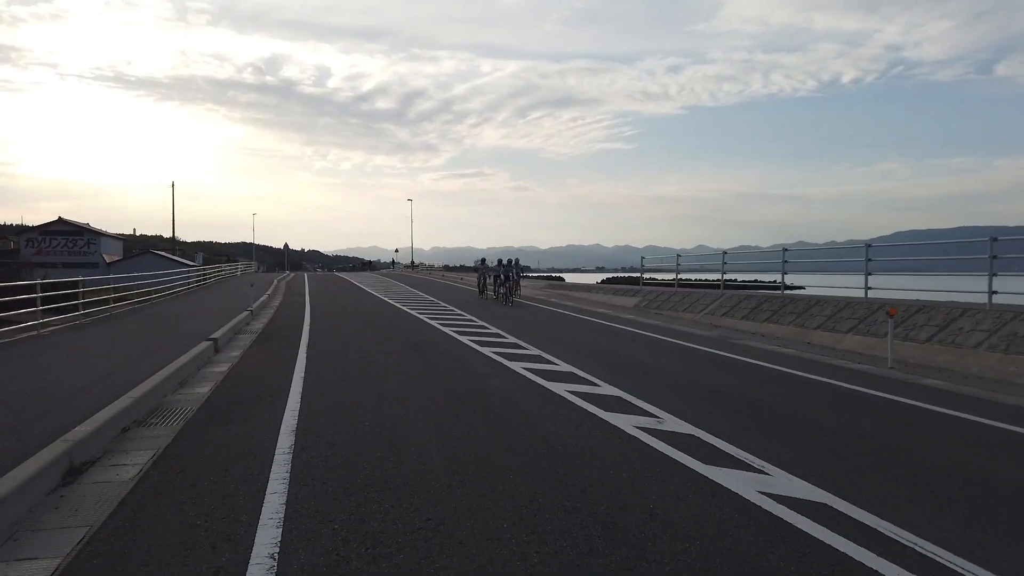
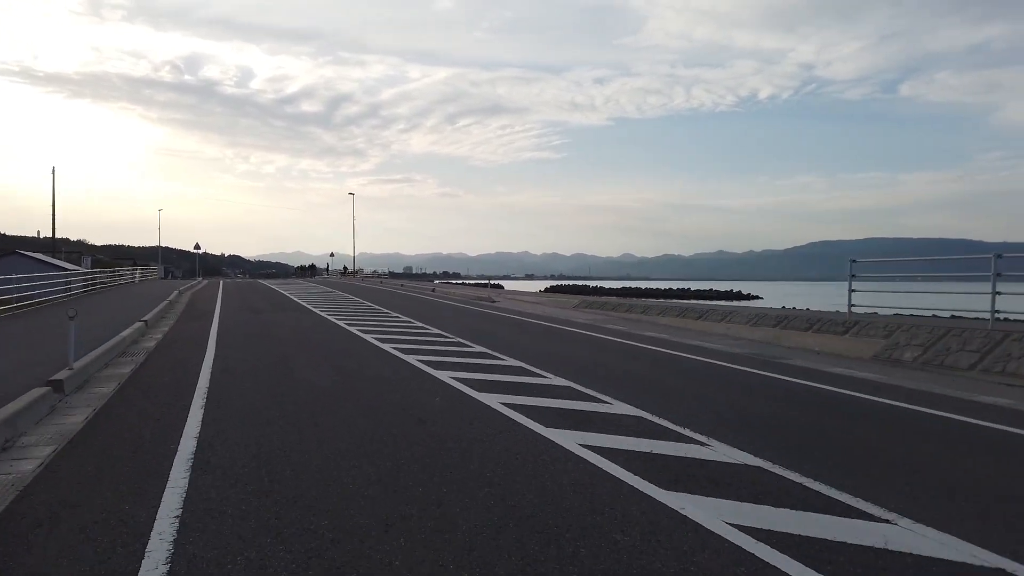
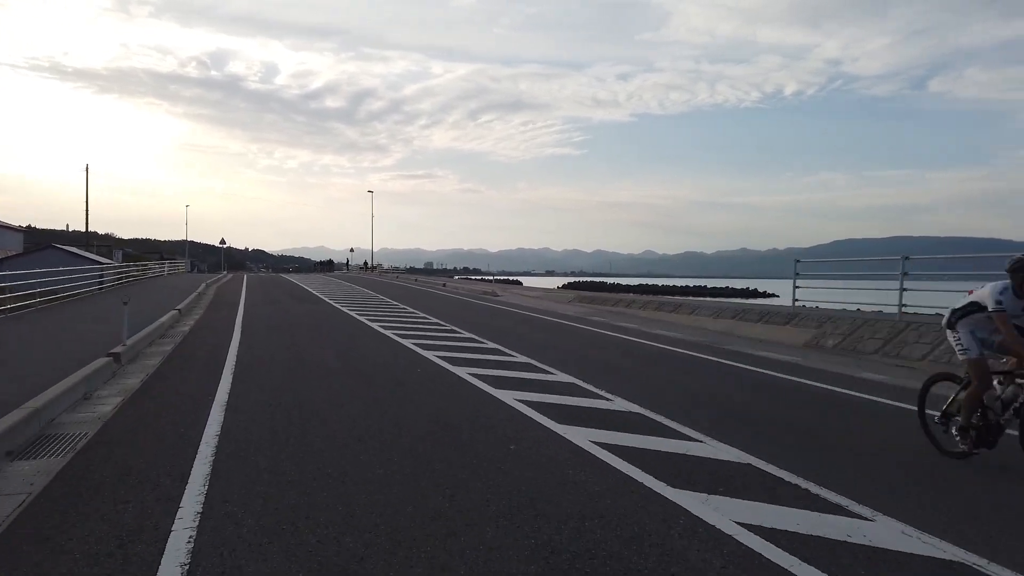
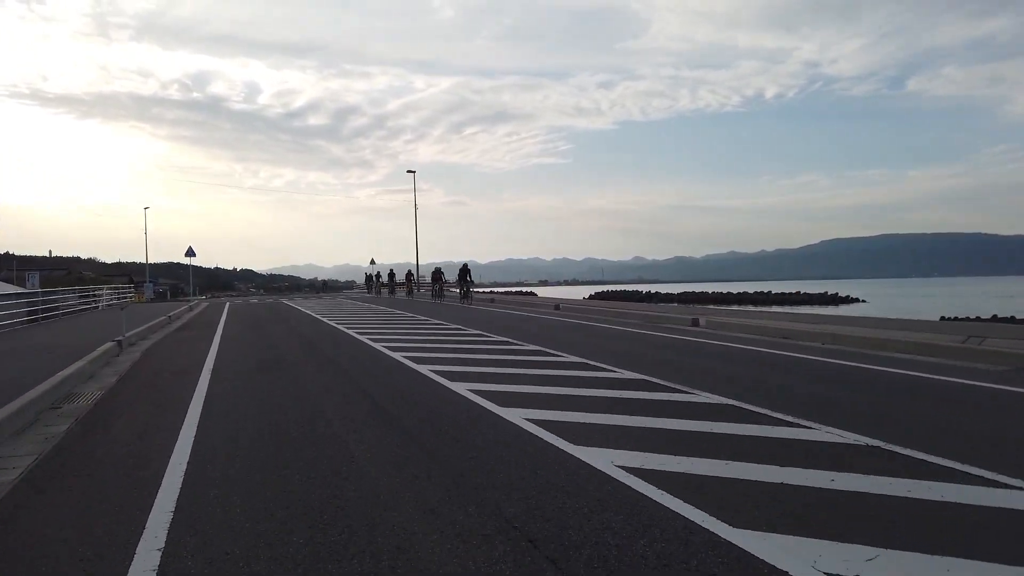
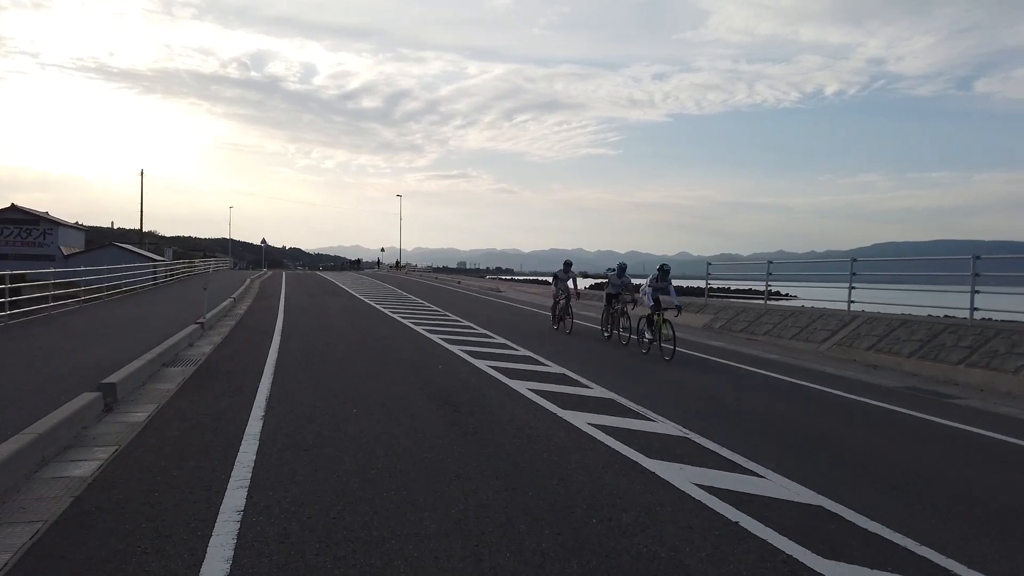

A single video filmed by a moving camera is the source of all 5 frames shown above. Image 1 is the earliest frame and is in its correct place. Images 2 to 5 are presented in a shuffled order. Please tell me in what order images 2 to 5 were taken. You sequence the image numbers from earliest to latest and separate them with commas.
5, 3, 2, 4
